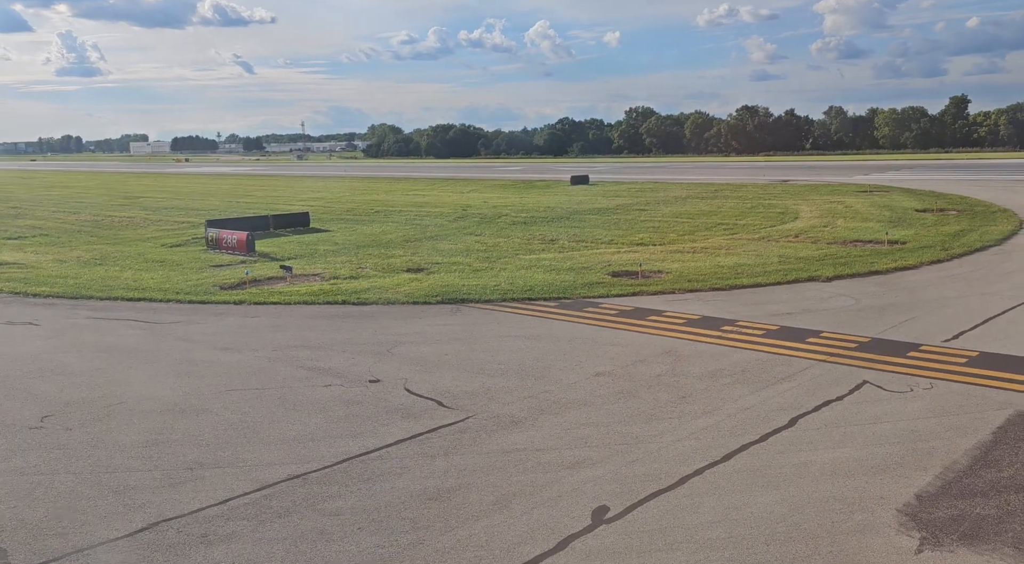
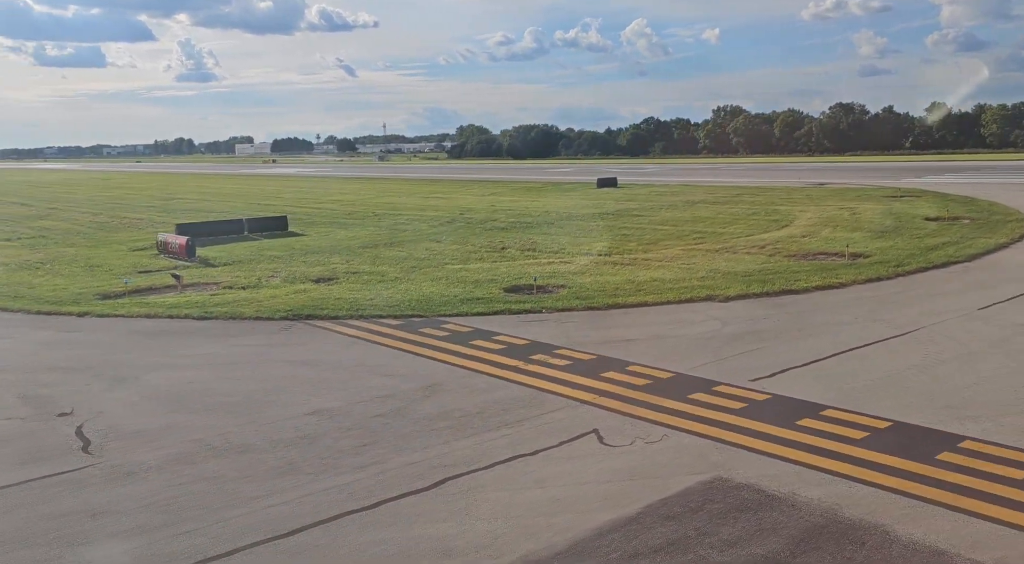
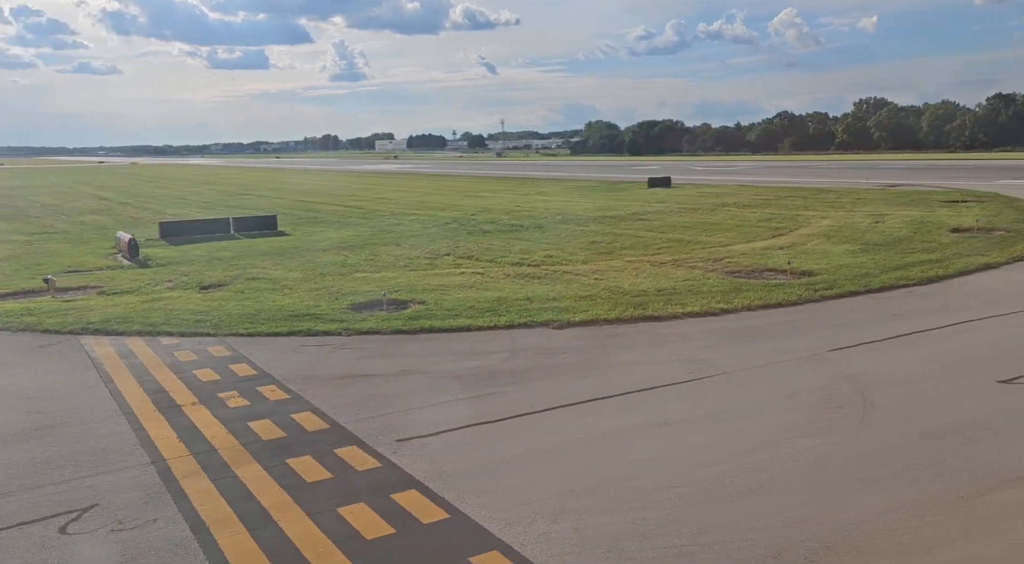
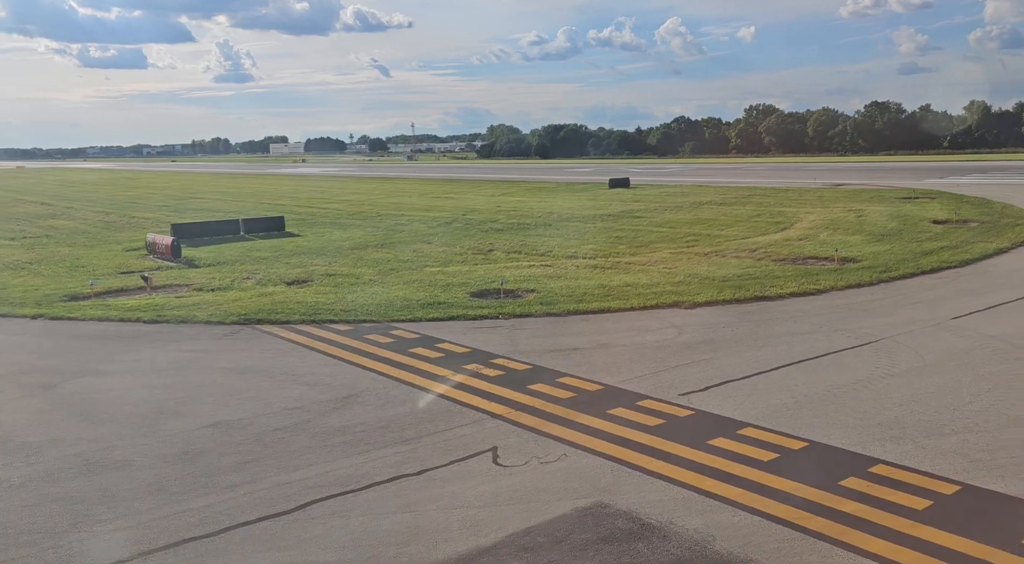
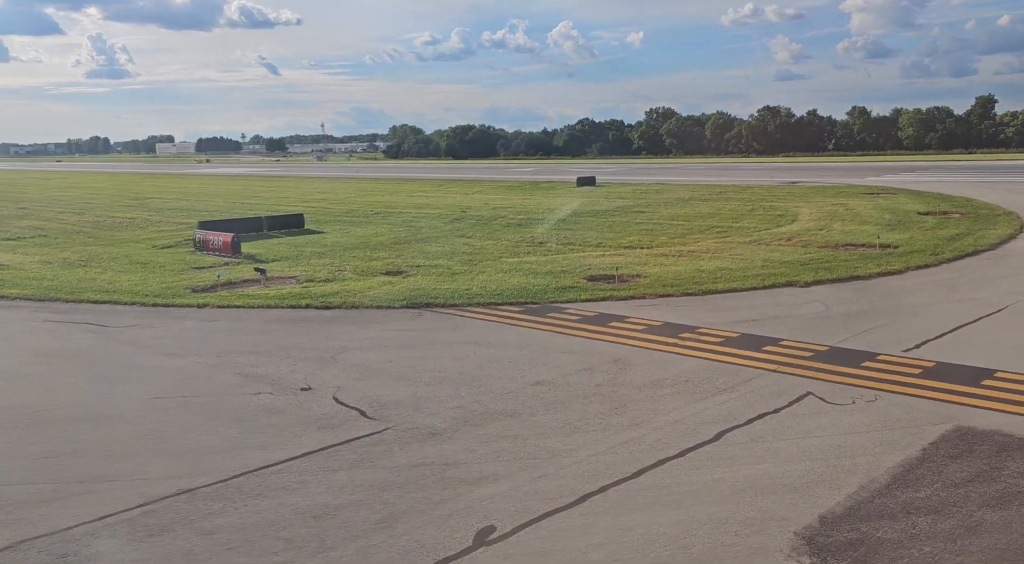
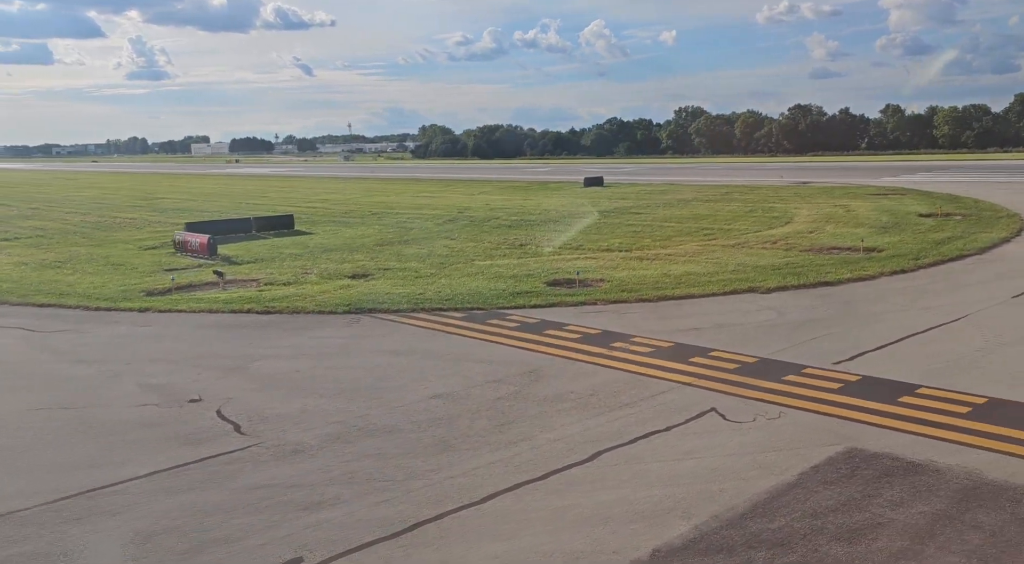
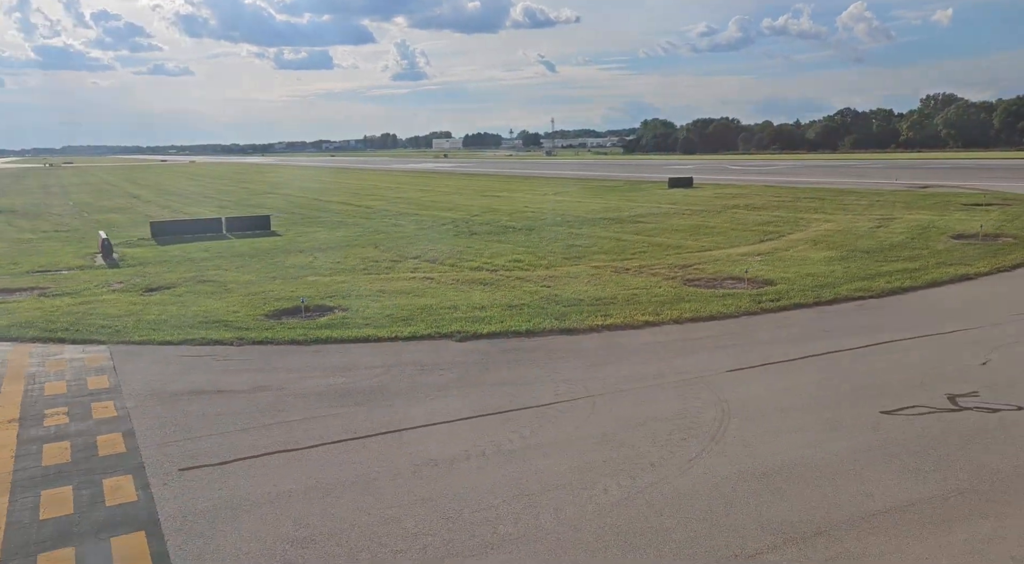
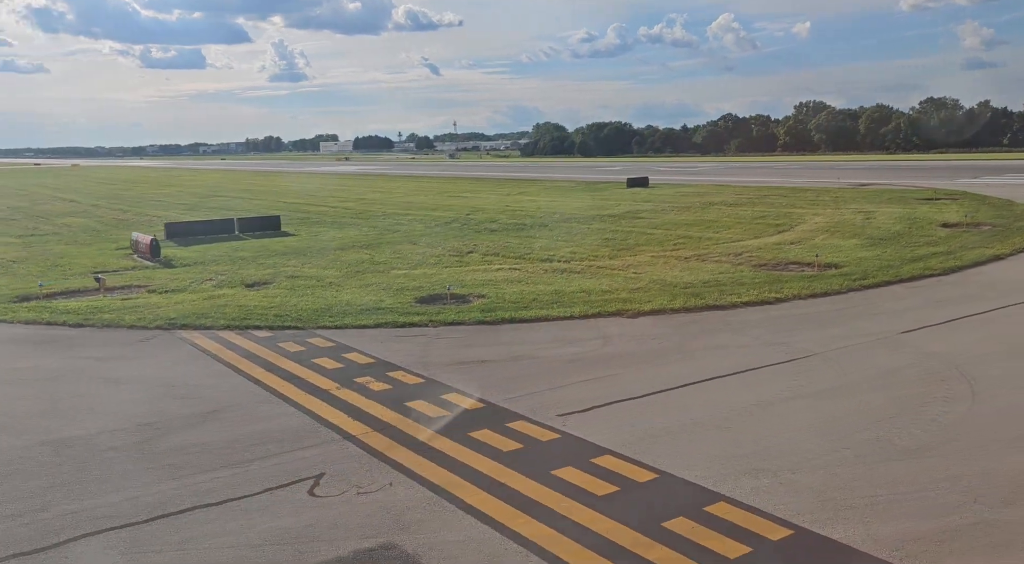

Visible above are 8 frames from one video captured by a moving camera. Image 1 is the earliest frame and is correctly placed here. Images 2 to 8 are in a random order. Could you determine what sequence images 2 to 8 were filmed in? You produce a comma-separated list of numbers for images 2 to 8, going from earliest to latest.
5, 6, 2, 4, 8, 3, 7
